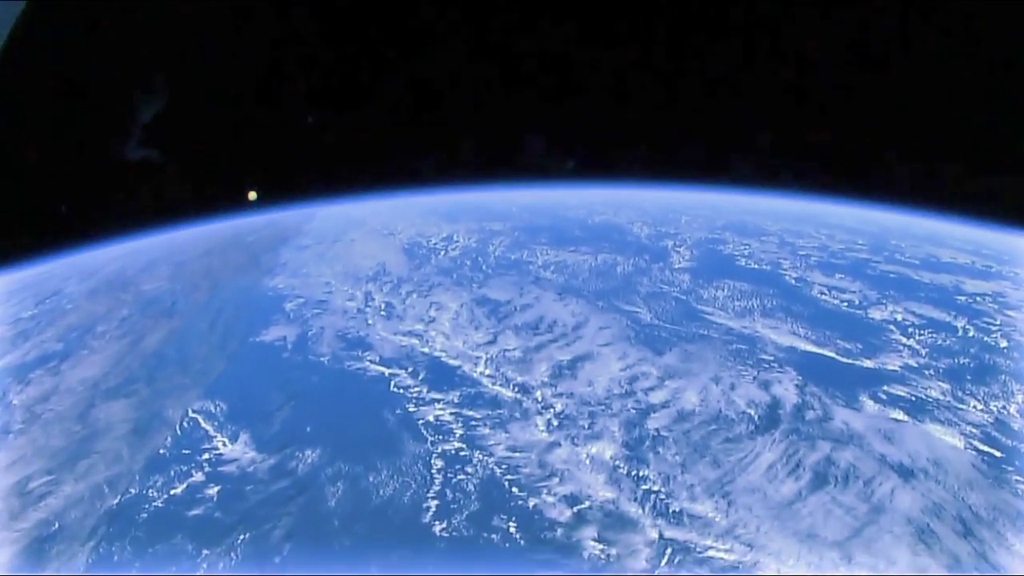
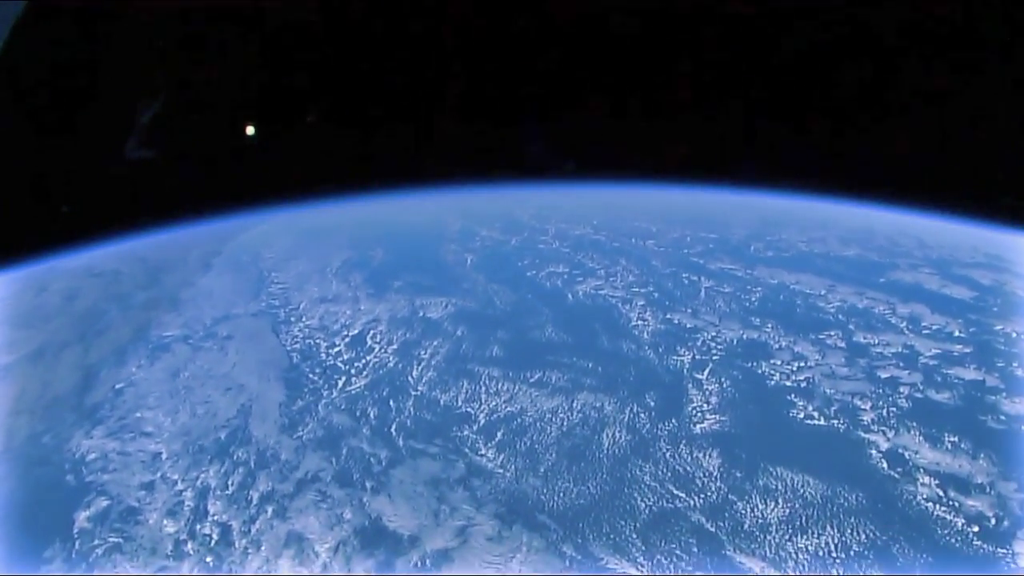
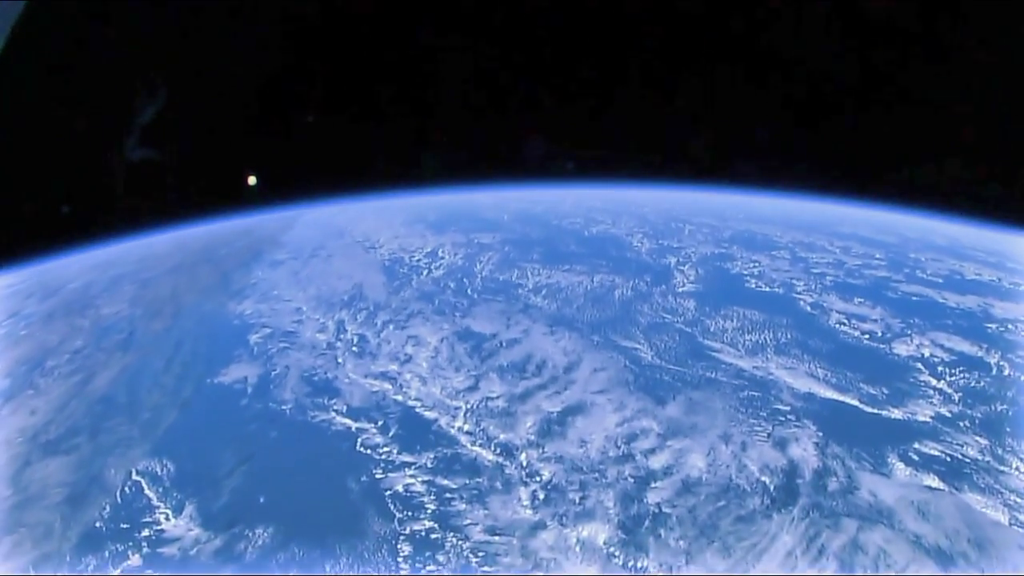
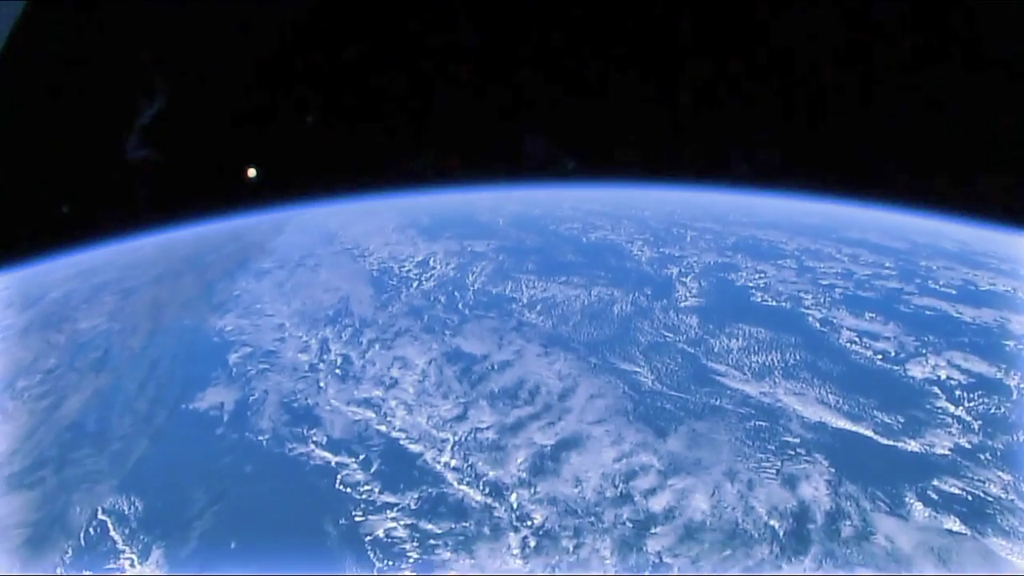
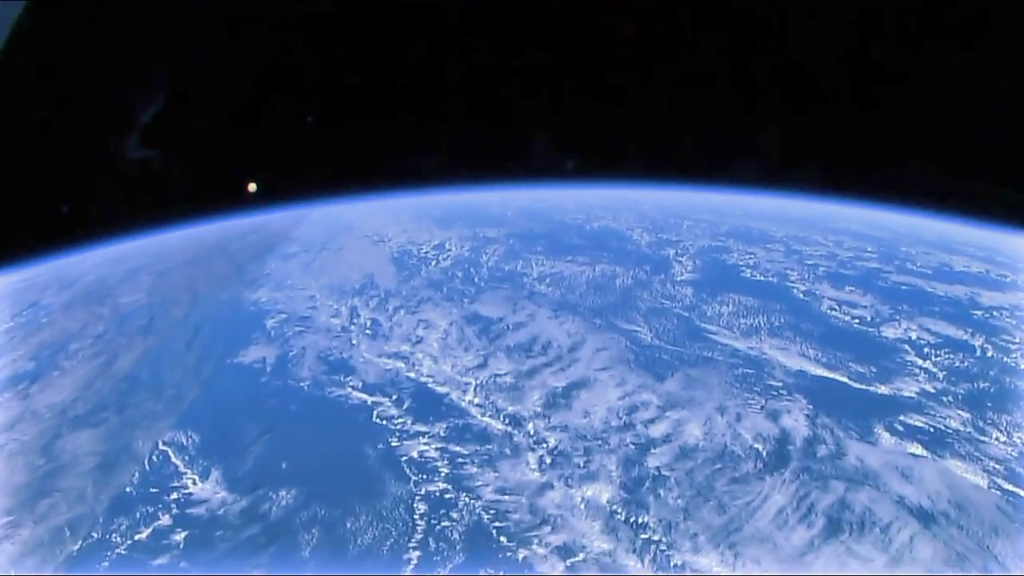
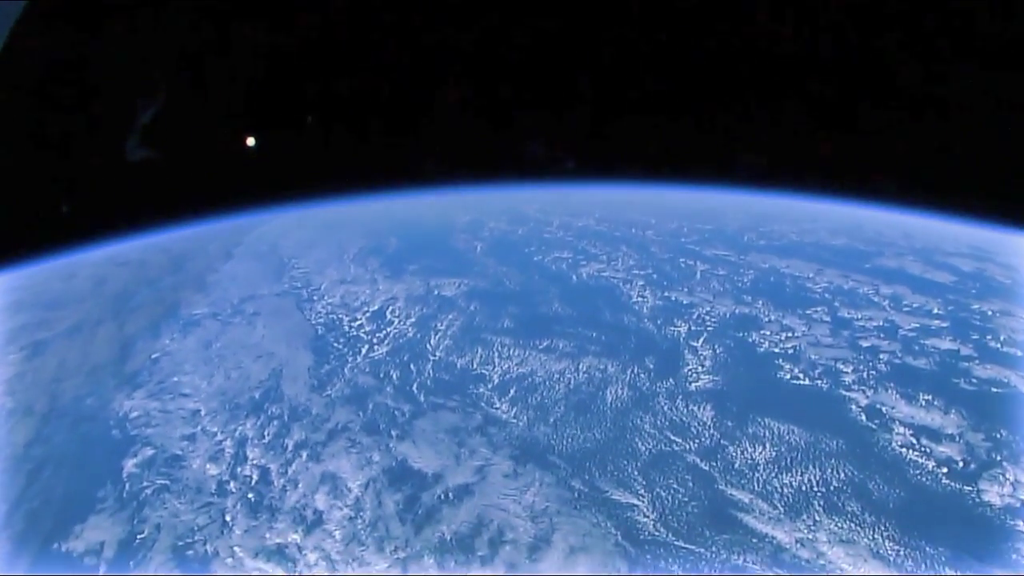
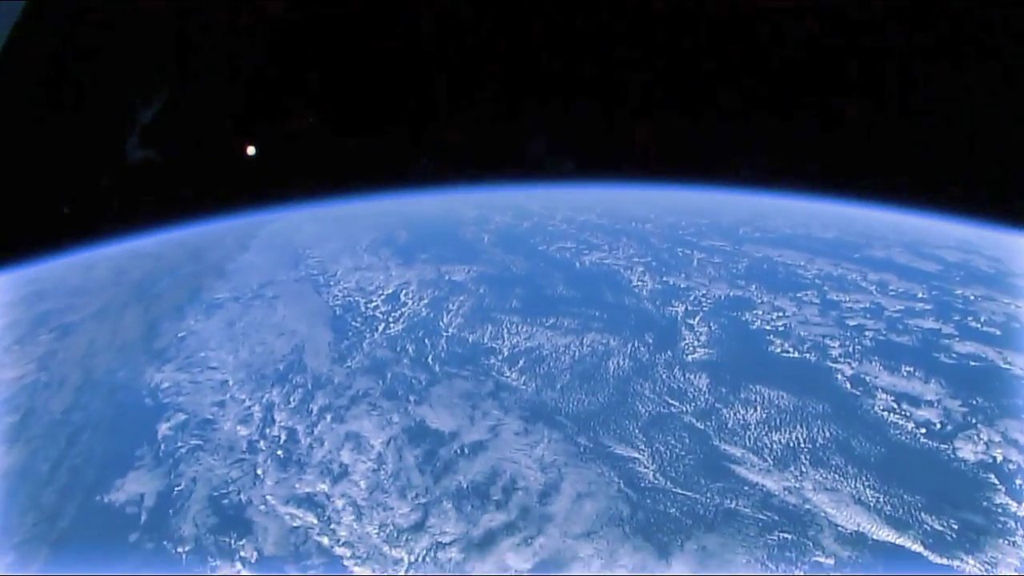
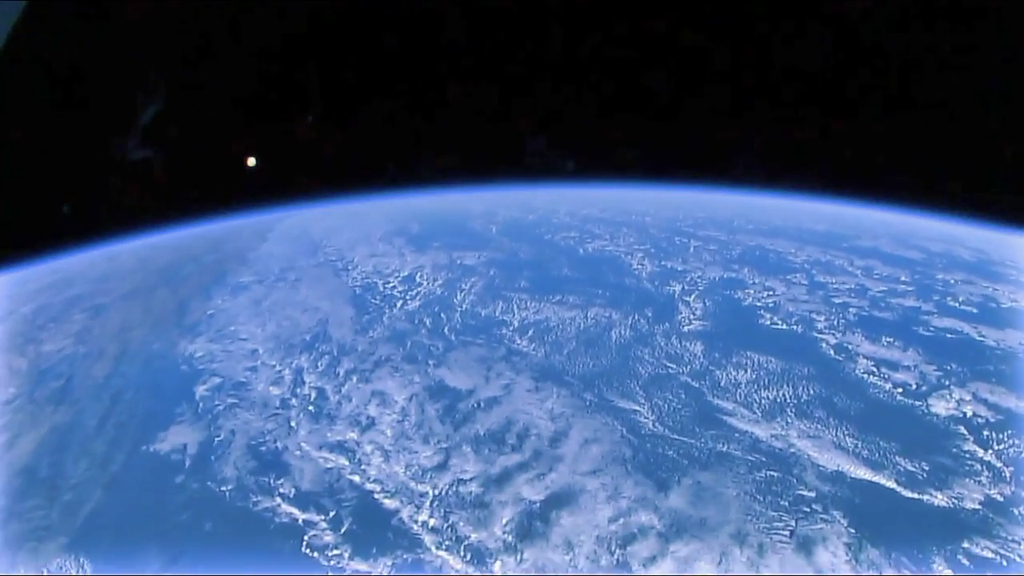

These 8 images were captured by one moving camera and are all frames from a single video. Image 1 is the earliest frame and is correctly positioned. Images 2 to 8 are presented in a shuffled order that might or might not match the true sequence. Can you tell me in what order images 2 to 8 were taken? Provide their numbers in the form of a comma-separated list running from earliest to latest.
5, 3, 4, 8, 7, 6, 2
